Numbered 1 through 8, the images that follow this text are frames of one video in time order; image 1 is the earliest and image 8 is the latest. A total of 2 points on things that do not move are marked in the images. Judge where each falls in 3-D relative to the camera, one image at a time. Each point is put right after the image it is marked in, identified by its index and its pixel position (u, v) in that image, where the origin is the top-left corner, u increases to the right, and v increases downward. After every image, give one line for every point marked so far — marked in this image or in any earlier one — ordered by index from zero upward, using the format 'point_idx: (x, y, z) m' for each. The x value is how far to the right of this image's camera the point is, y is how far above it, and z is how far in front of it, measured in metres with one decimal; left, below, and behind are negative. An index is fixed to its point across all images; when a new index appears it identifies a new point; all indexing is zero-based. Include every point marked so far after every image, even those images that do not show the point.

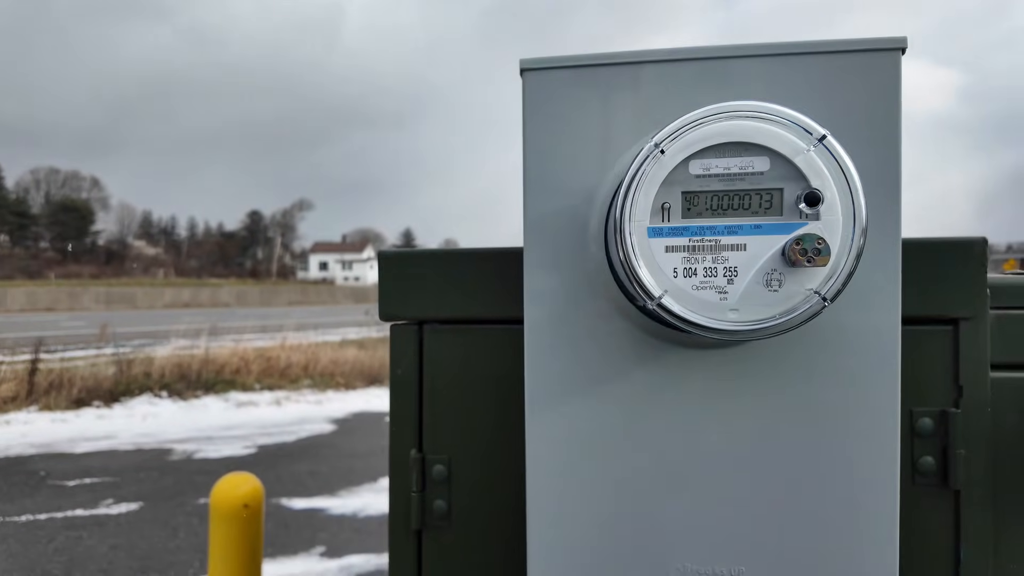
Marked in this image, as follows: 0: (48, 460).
0: (-4.1, -1.5, +4.6) m
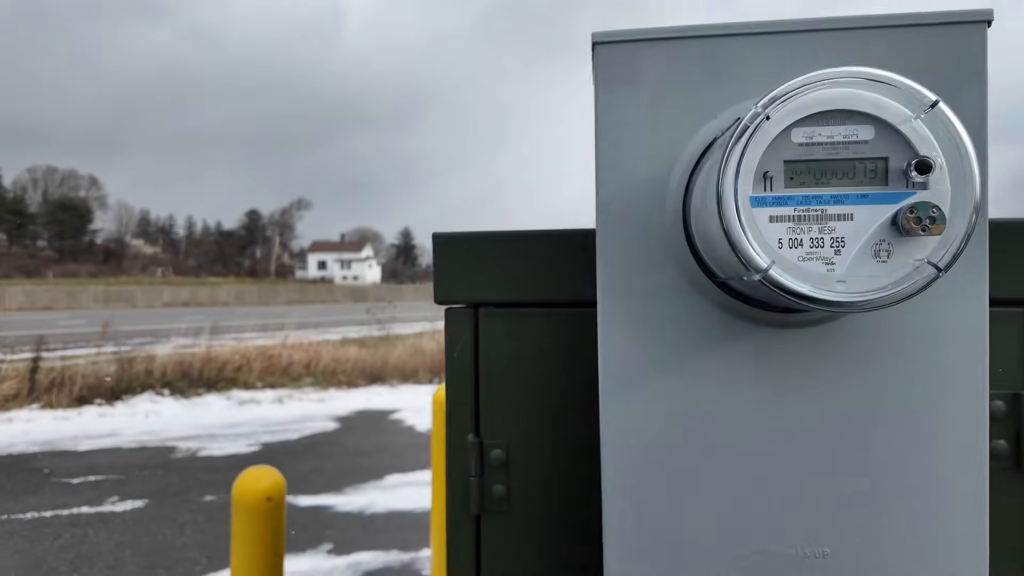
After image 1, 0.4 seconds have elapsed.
0: (-4.1, -1.5, +4.6) m
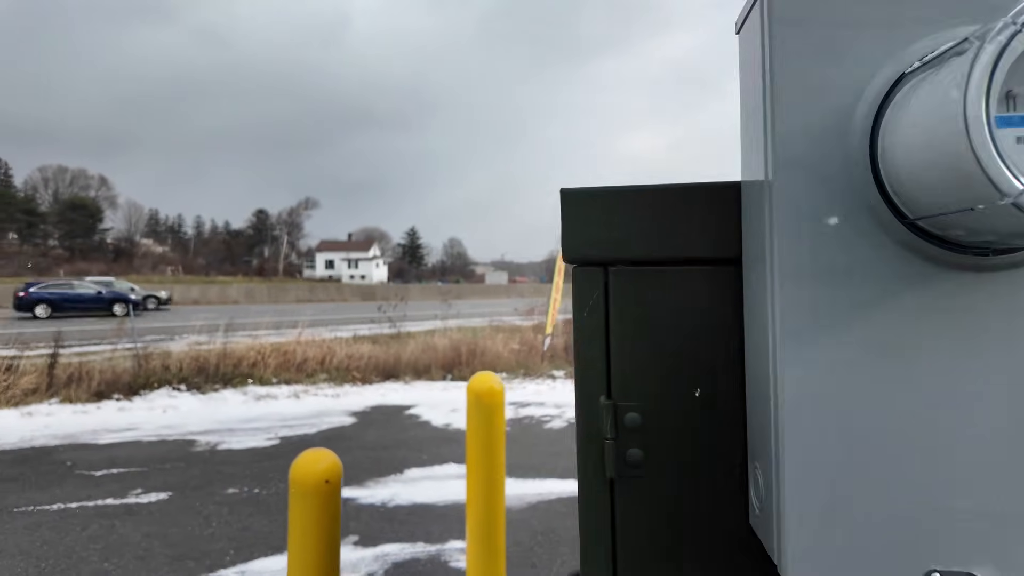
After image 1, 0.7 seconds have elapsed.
0: (-3.9, -1.5, +4.6) m
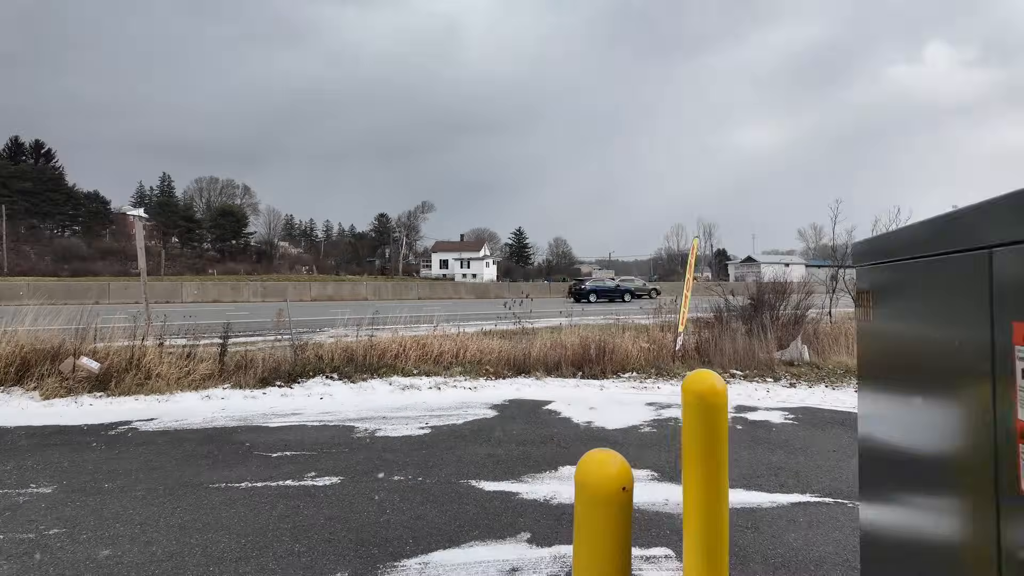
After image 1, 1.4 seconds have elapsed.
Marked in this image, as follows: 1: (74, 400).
0: (-2.5, -1.4, +5.0) m
1: (-5.3, -1.3, +6.2) m
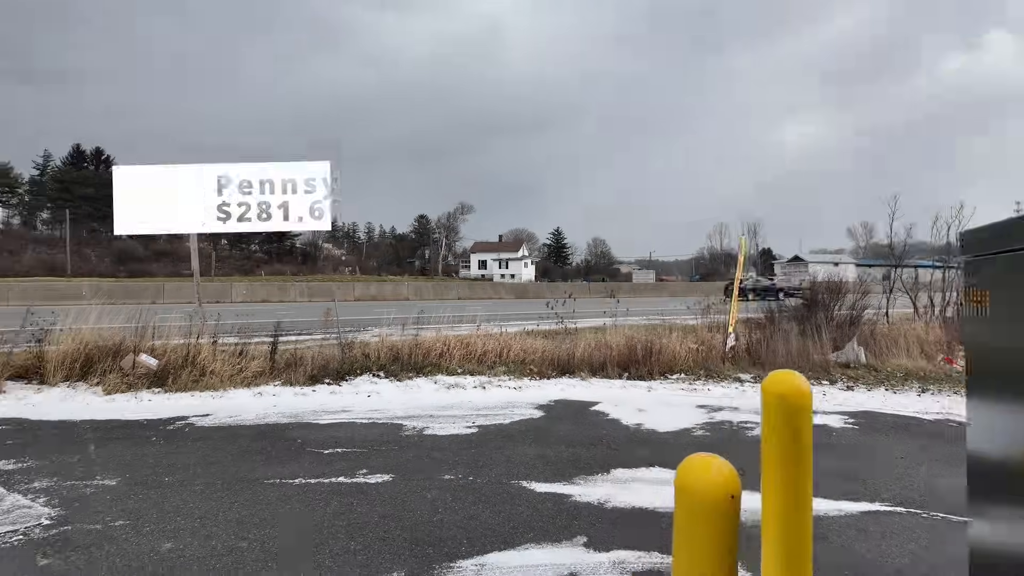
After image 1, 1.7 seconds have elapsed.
0: (-2.1, -1.4, +5.1) m
1: (-4.8, -1.3, +6.5) m
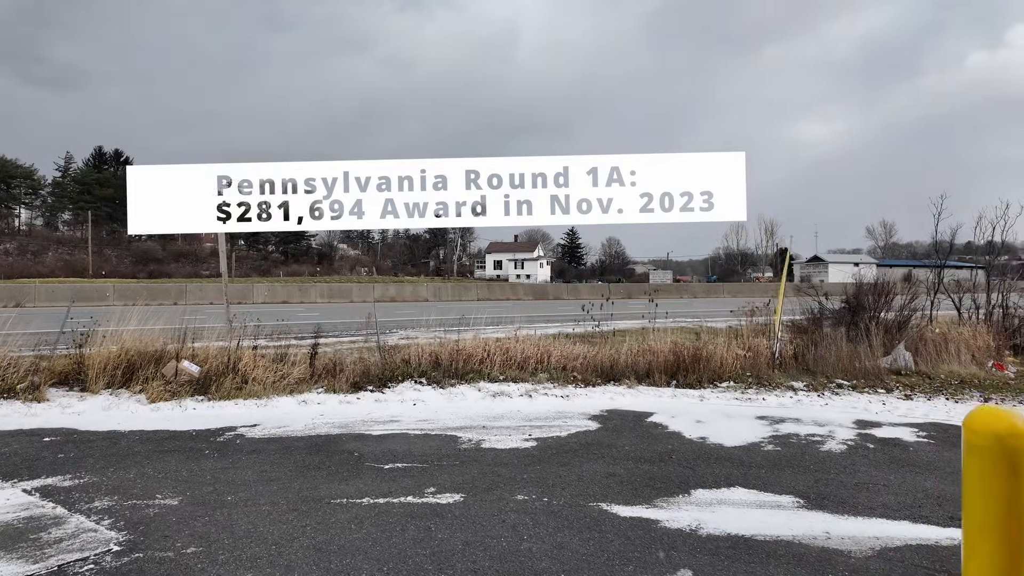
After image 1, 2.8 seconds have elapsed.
0: (-1.5, -1.5, +4.9) m
1: (-4.2, -1.4, +6.4) m
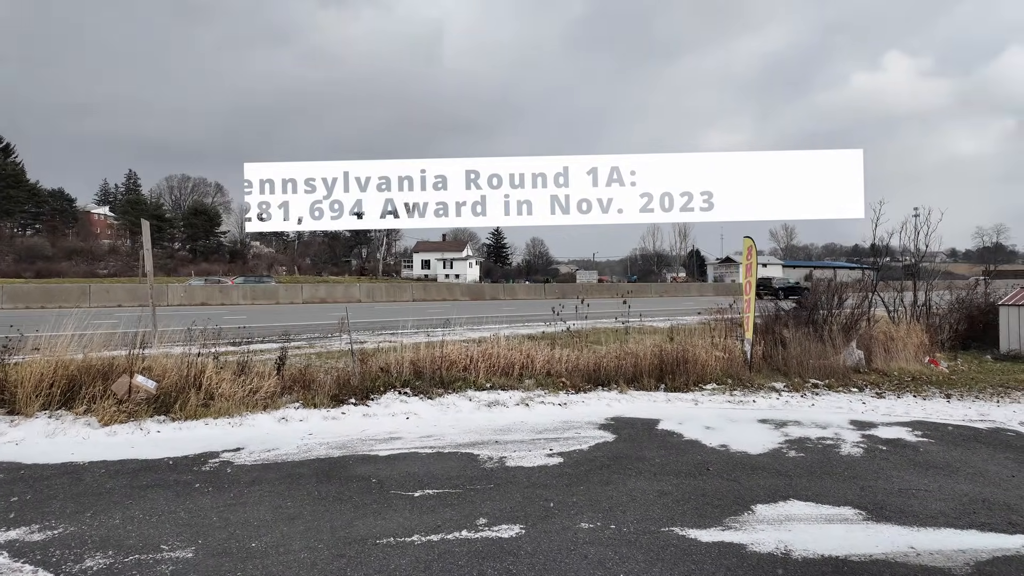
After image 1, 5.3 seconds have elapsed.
0: (-1.3, -1.5, +4.5) m
1: (-4.1, -1.5, +5.6) m
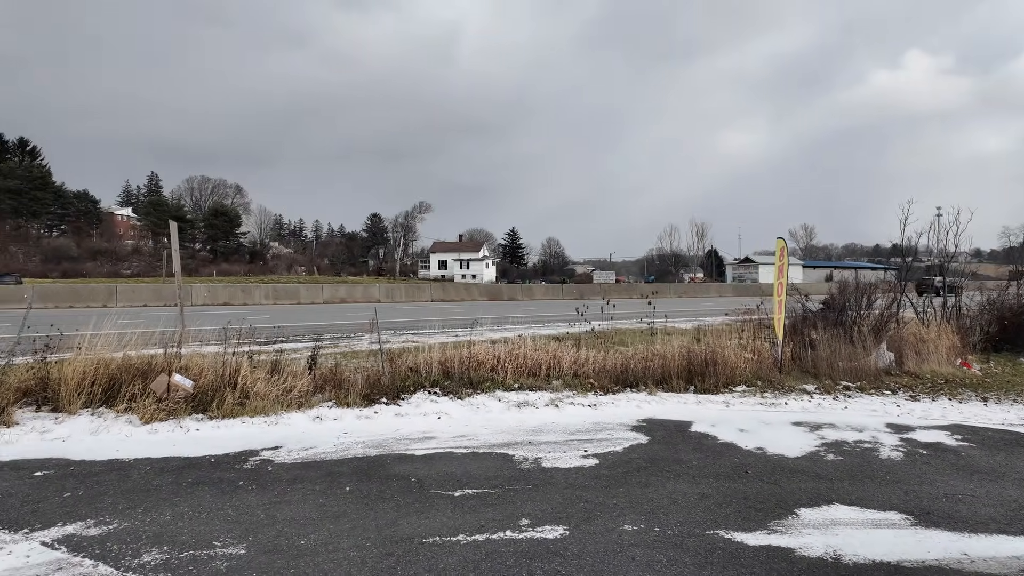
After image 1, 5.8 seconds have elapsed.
0: (-1.0, -1.5, +4.5) m
1: (-3.7, -1.5, +5.7) m
